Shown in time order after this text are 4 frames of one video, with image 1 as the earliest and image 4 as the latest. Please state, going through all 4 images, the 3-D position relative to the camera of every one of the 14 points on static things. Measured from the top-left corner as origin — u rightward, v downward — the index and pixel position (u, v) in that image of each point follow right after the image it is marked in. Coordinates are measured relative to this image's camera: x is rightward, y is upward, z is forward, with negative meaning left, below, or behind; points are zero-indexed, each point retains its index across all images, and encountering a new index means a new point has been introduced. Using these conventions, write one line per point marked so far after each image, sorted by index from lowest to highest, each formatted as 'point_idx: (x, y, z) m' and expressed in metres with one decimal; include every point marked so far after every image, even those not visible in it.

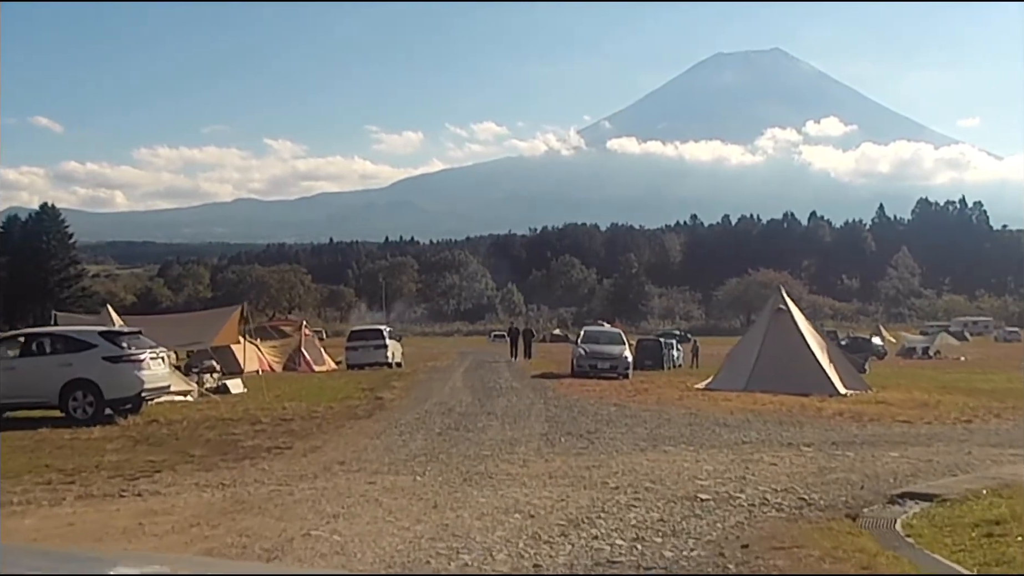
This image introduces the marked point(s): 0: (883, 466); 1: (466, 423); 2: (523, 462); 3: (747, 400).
0: (+3.8, -1.8, +12.0) m
1: (-0.6, -1.7, +14.4) m
2: (+0.1, -1.6, +10.9) m
3: (+3.7, -1.8, +18.7) m
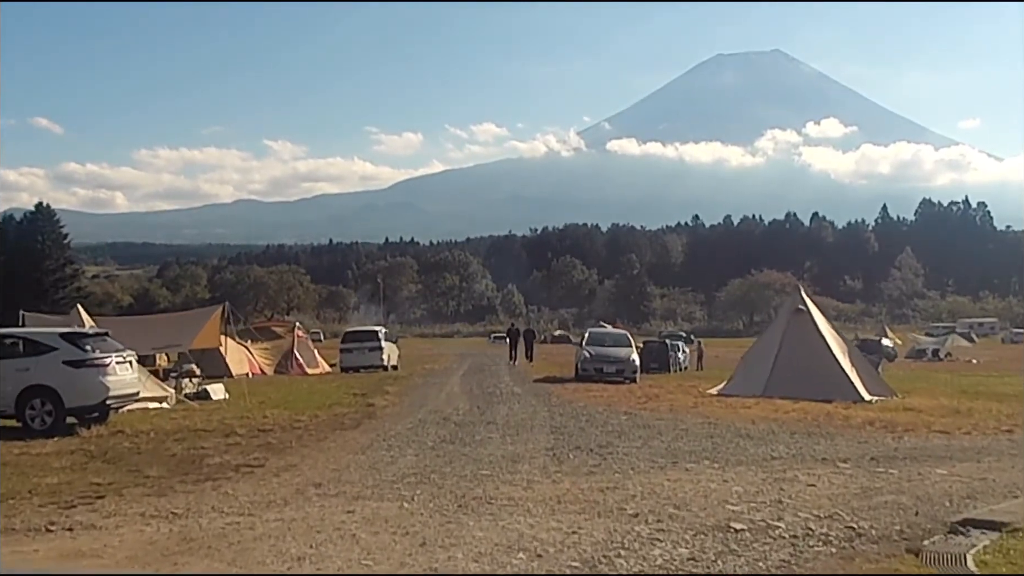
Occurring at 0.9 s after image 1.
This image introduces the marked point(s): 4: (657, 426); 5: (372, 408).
0: (+3.8, -1.8, +10.6) m
1: (-0.6, -1.6, +13.0) m
2: (+0.1, -1.6, +9.5) m
3: (+3.7, -1.8, +17.3) m
4: (+1.8, -1.7, +14.2) m
5: (-2.1, -1.8, +17.6) m
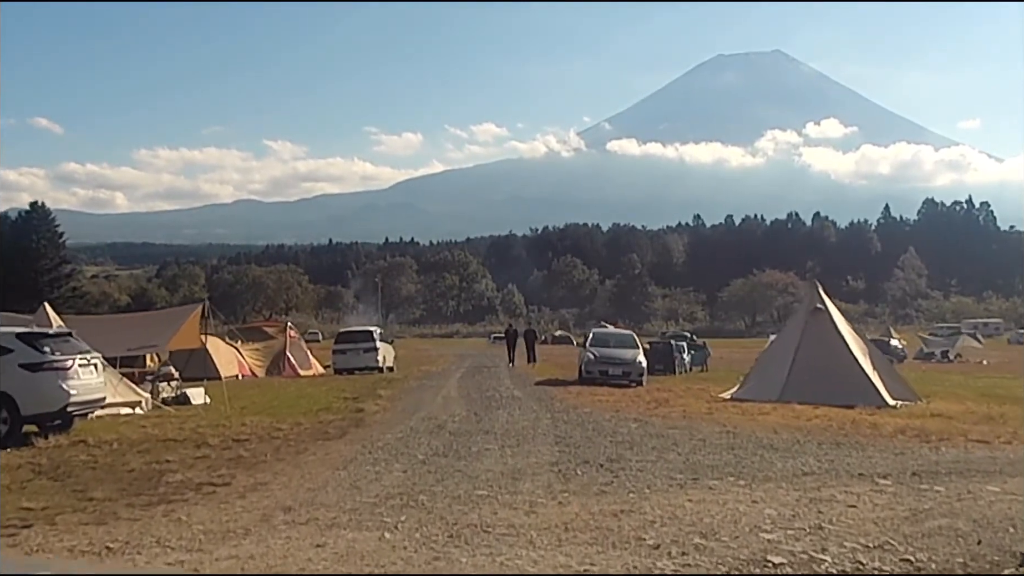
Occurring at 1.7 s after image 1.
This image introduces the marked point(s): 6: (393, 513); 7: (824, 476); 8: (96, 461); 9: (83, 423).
0: (+3.8, -1.8, +9.4) m
1: (-0.6, -1.6, +11.8) m
2: (+0.1, -1.5, +8.3) m
3: (+3.7, -1.7, +16.0) m
4: (+1.8, -1.6, +12.9) m
5: (-2.1, -1.8, +16.4) m
6: (-0.8, -1.5, +7.9) m
7: (+2.8, -1.7, +10.5) m
8: (-3.9, -1.6, +10.9) m
9: (-5.1, -1.6, +13.9) m
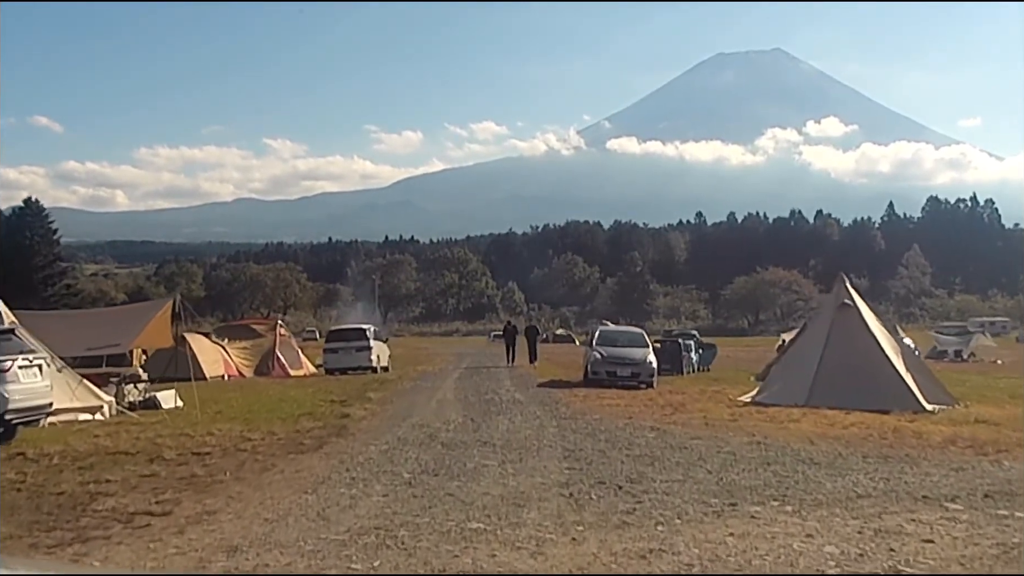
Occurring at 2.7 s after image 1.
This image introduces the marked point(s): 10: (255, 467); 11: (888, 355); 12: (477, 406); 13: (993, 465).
0: (+3.8, -1.7, +7.7) m
1: (-0.5, -1.5, +10.2) m
2: (+0.1, -1.5, +6.7) m
3: (+3.7, -1.6, +14.4) m
4: (+1.8, -1.5, +11.3) m
5: (-2.1, -1.7, +14.8) m
6: (-0.8, -1.4, +6.3) m
7: (+2.8, -1.6, +8.8) m
8: (-3.8, -1.5, +9.3) m
9: (-5.1, -1.5, +12.3) m
10: (-2.2, -1.5, +9.9) m
11: (+5.7, -1.0, +17.7) m
12: (-0.5, -1.7, +17.2) m
13: (+4.5, -1.7, +11.0) m
